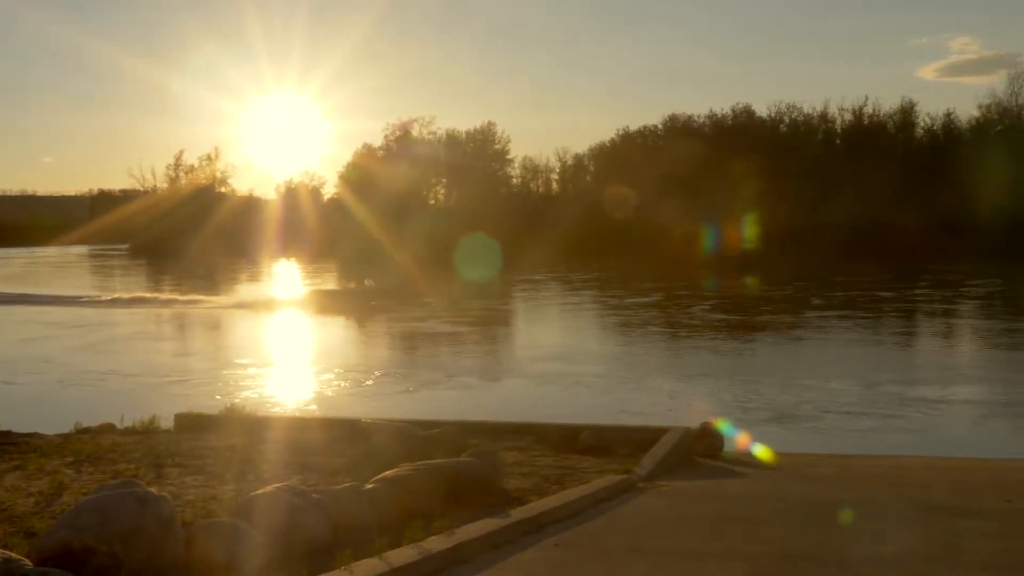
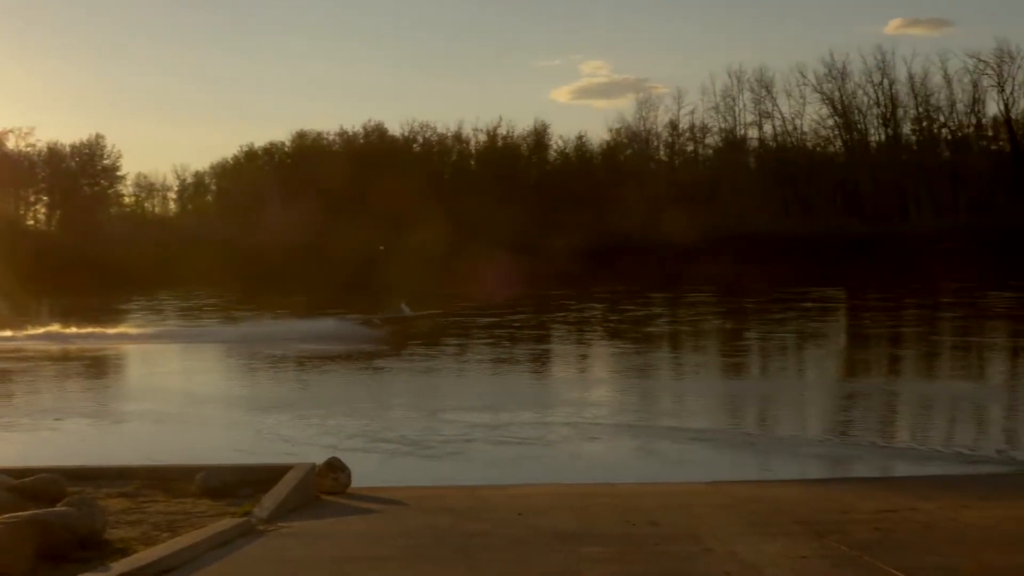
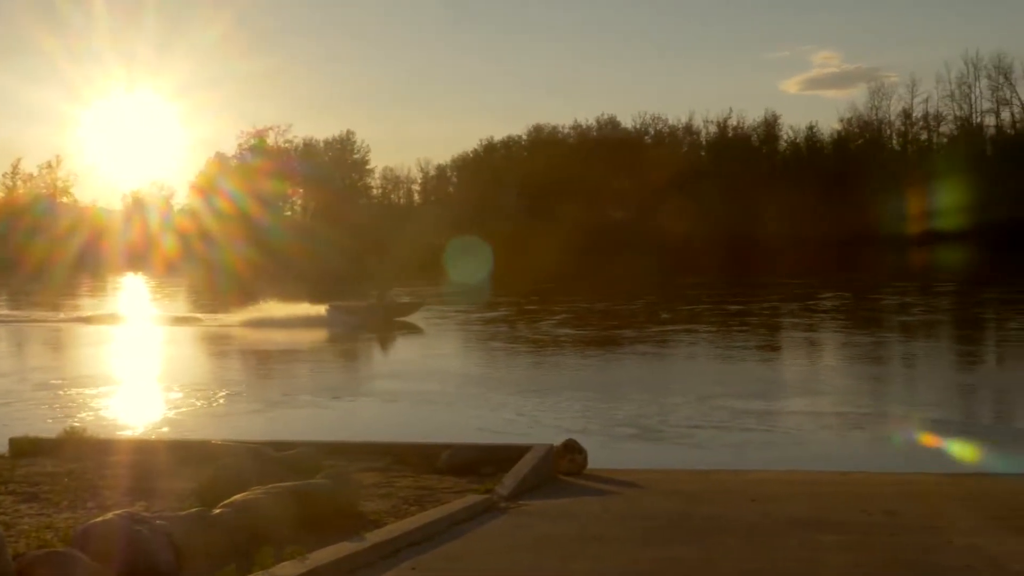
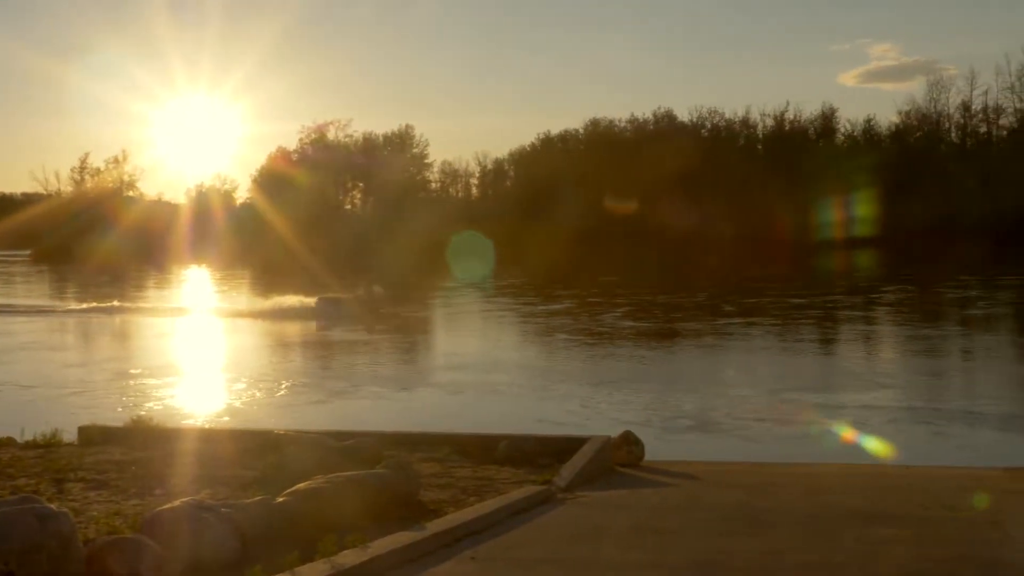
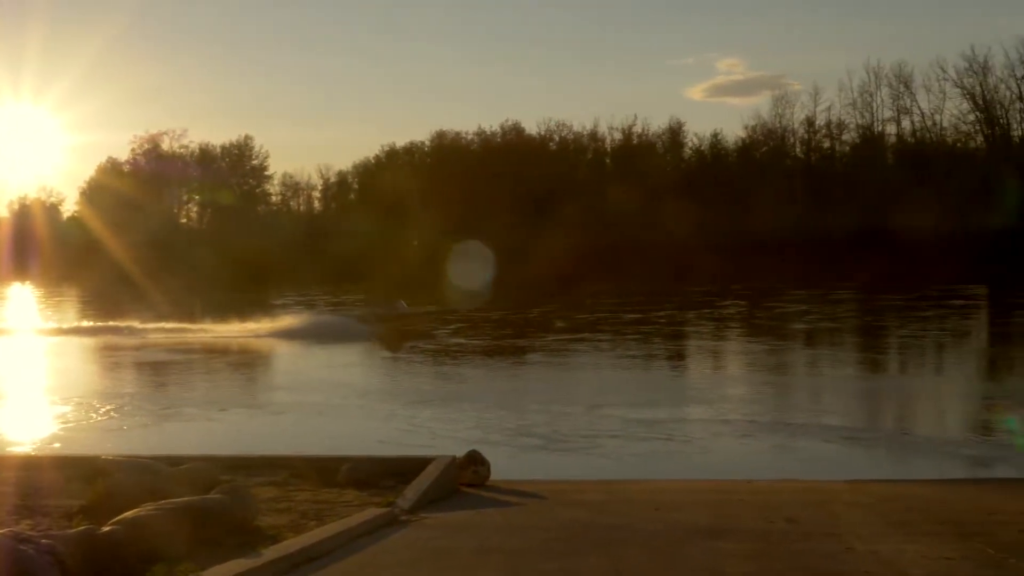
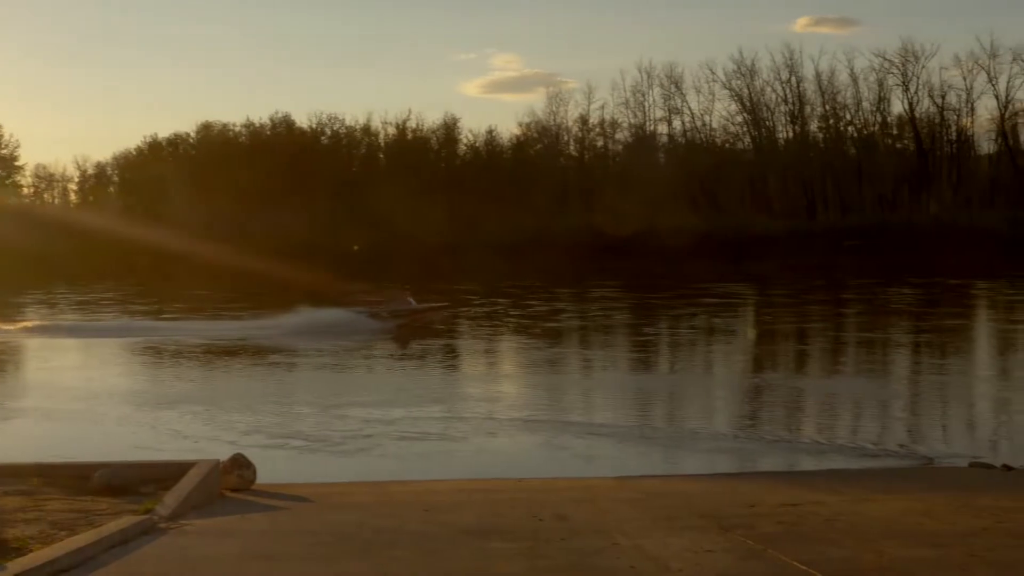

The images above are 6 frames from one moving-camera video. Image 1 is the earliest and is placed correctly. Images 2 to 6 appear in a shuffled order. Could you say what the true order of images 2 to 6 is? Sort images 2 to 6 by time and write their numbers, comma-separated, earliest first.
4, 3, 5, 2, 6
